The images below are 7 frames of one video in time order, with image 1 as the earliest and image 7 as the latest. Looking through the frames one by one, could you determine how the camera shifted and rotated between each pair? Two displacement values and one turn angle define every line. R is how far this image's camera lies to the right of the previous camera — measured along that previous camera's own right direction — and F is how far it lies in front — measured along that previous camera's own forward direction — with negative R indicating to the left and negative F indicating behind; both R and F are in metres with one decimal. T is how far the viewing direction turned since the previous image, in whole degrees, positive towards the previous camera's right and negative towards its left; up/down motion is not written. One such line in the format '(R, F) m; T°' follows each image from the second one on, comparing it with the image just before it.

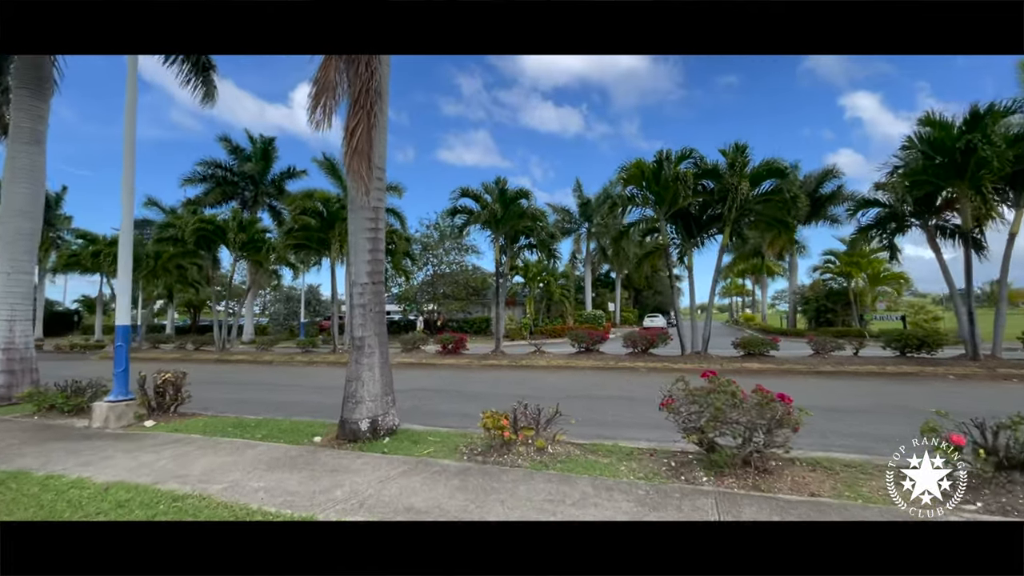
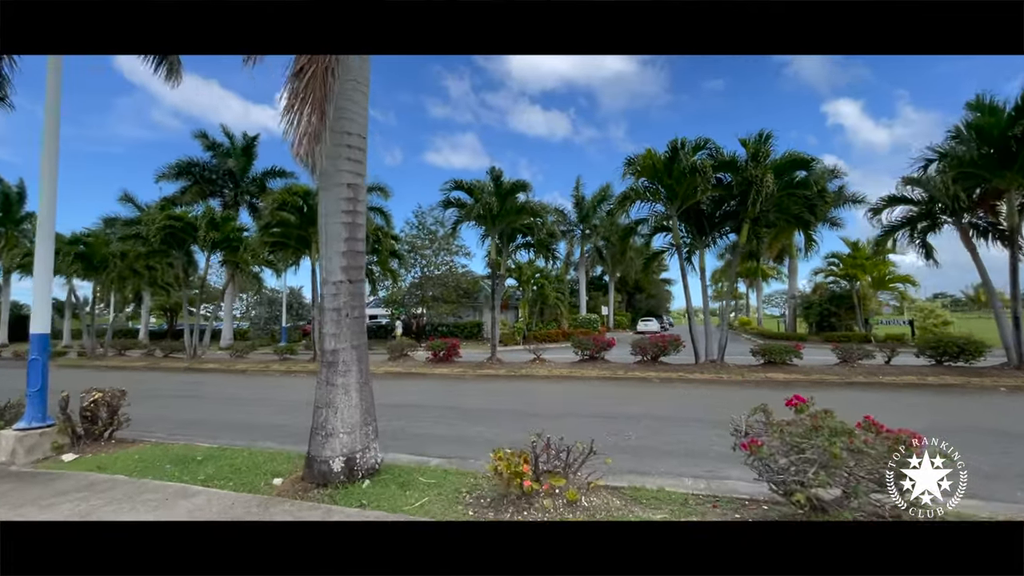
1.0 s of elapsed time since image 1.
(-0.2, +1.2) m; +1°
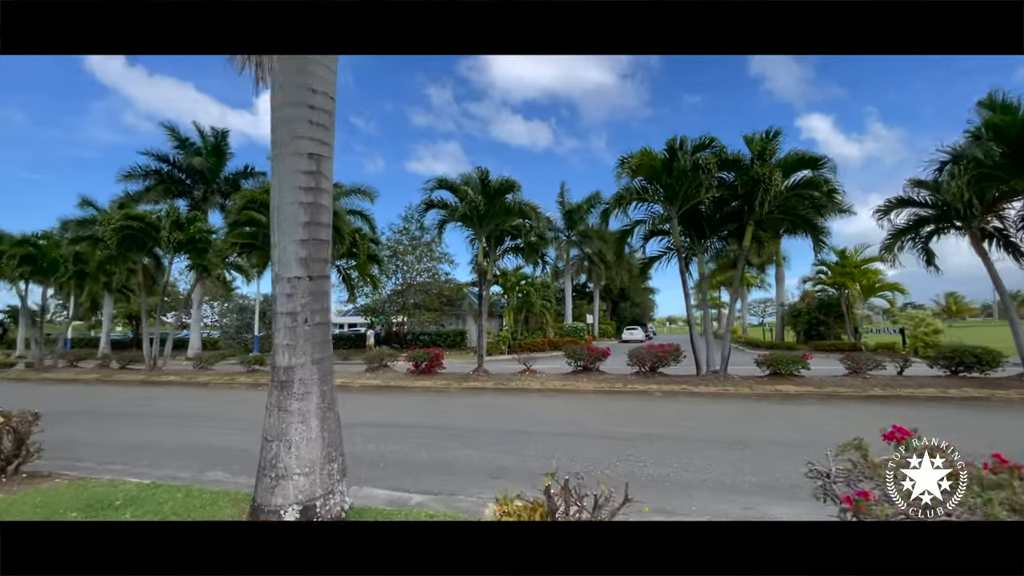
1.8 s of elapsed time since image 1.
(-0.2, +0.9) m; +2°
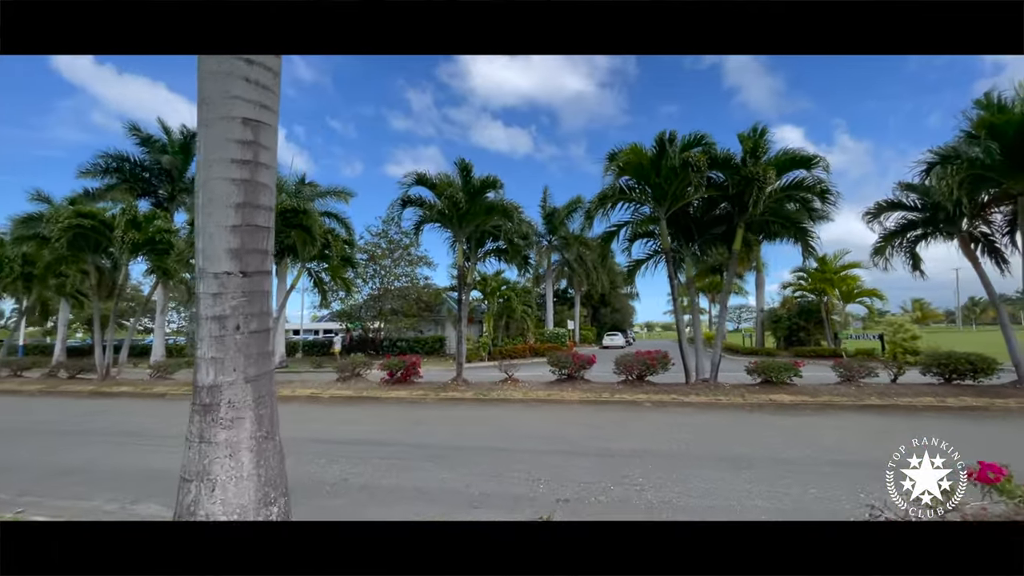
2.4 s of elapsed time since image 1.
(0.0, +0.6) m; +2°
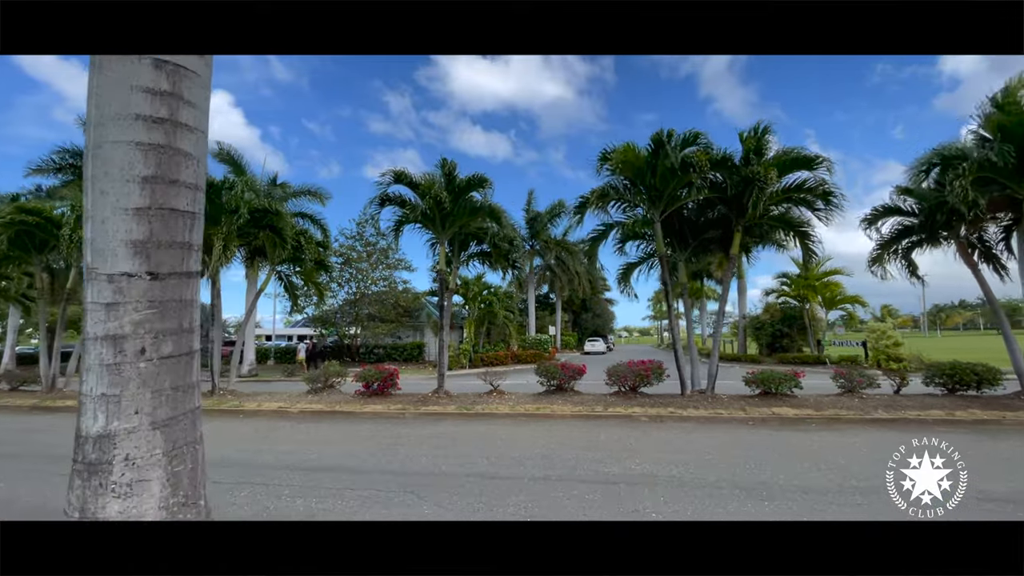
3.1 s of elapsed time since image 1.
(-0.1, +0.7) m; +2°
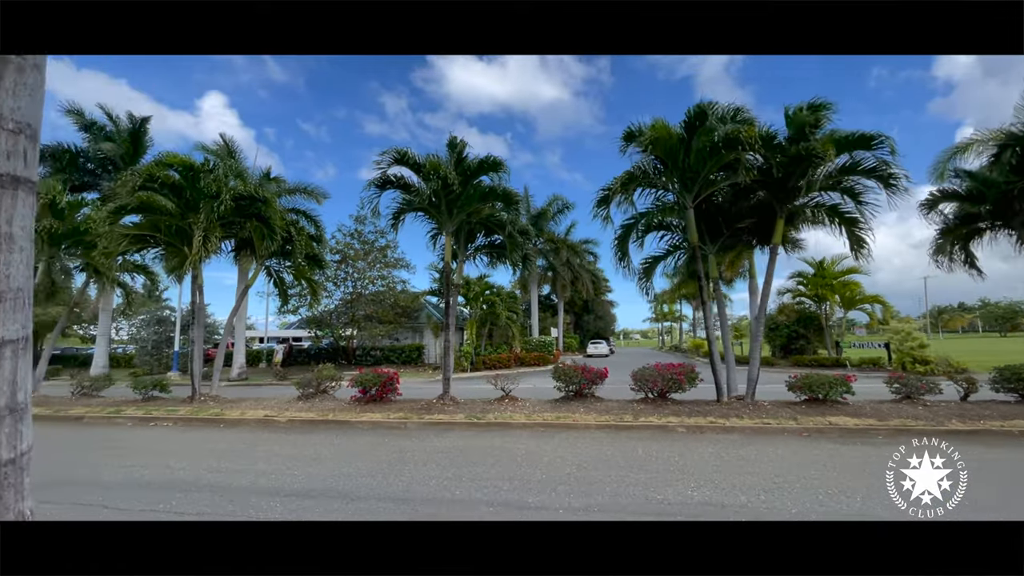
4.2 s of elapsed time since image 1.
(-0.3, +1.1) m; 0°
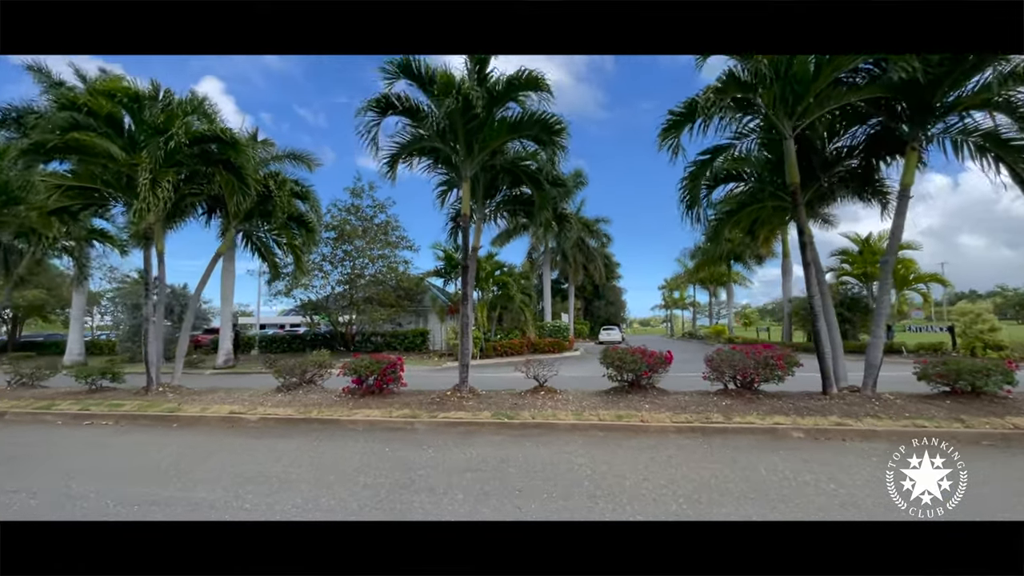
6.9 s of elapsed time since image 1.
(-0.5, +2.3) m; 0°
